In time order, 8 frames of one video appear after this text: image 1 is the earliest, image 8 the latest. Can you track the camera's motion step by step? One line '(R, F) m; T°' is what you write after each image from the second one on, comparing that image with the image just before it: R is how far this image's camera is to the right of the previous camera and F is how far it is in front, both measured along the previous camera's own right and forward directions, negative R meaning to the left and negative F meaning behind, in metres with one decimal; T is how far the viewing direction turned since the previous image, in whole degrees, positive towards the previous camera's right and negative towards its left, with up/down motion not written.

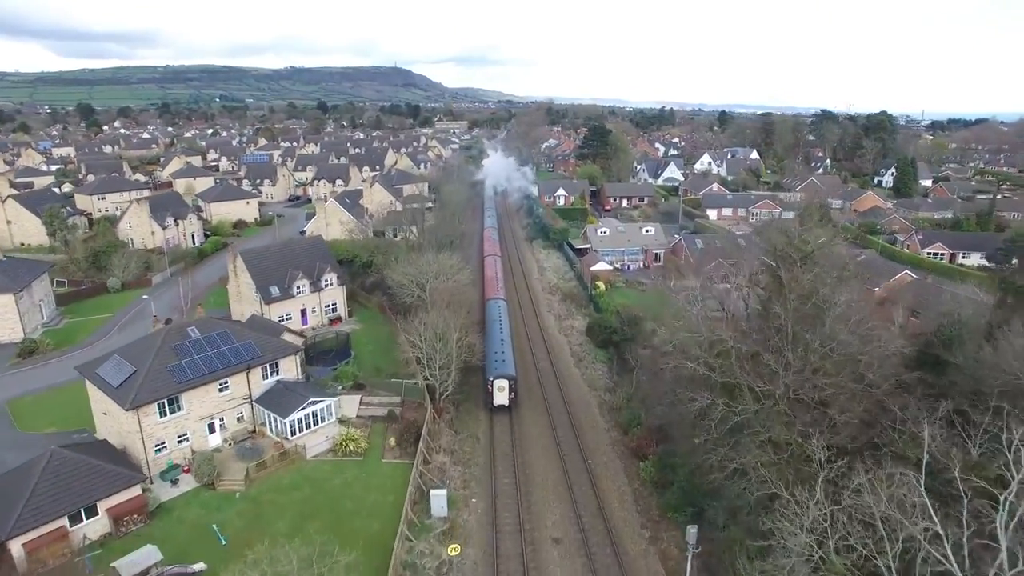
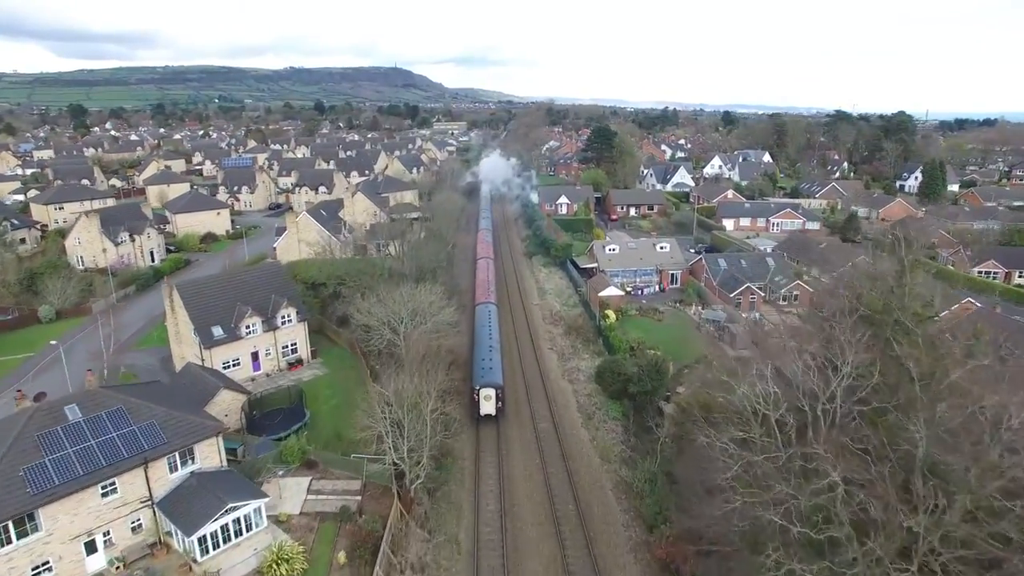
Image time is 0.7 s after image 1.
(+0.3, +6.2) m; 0°
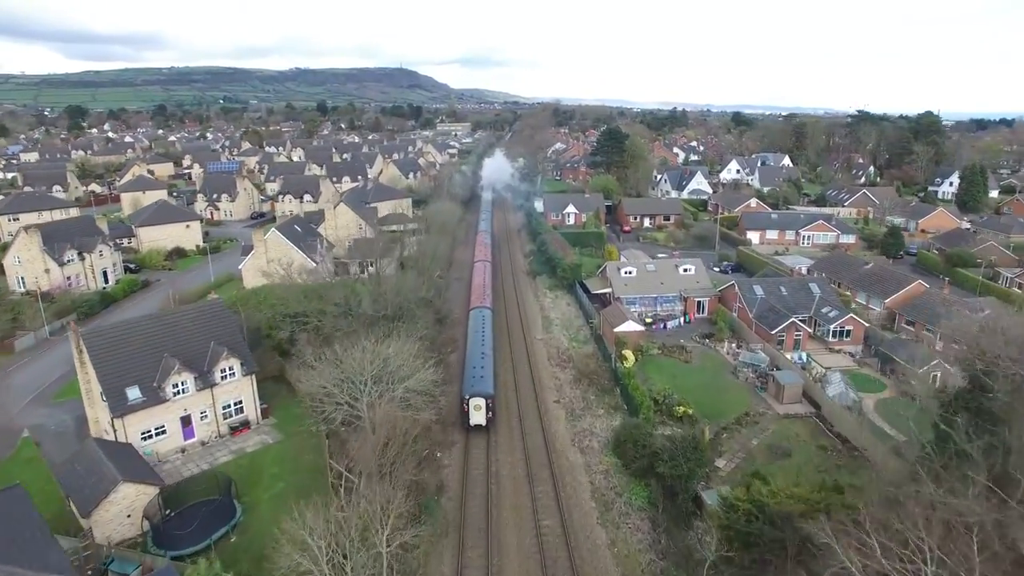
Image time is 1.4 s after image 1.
(+0.3, +6.3) m; 0°
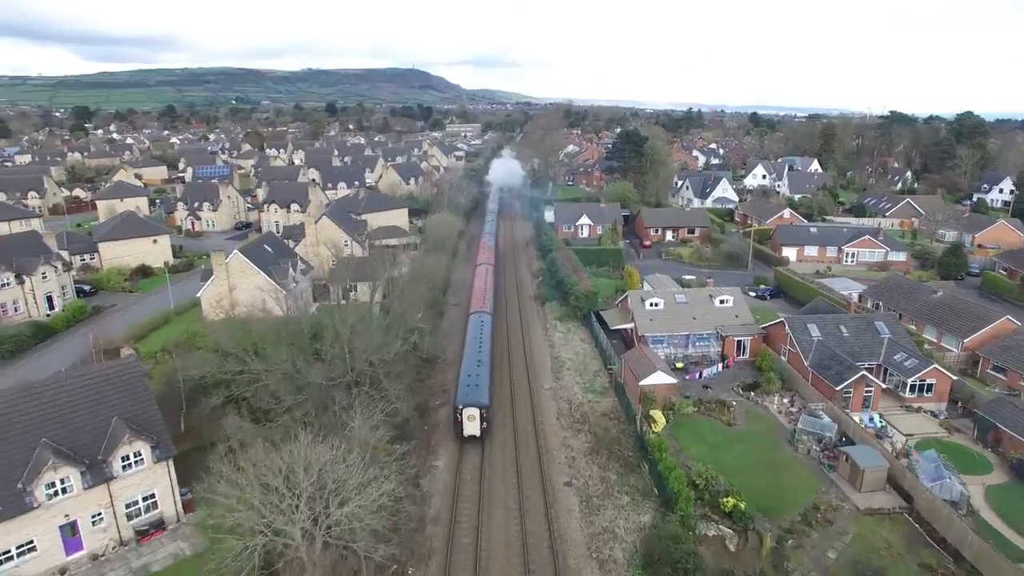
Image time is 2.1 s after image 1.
(+0.4, +6.3) m; -1°
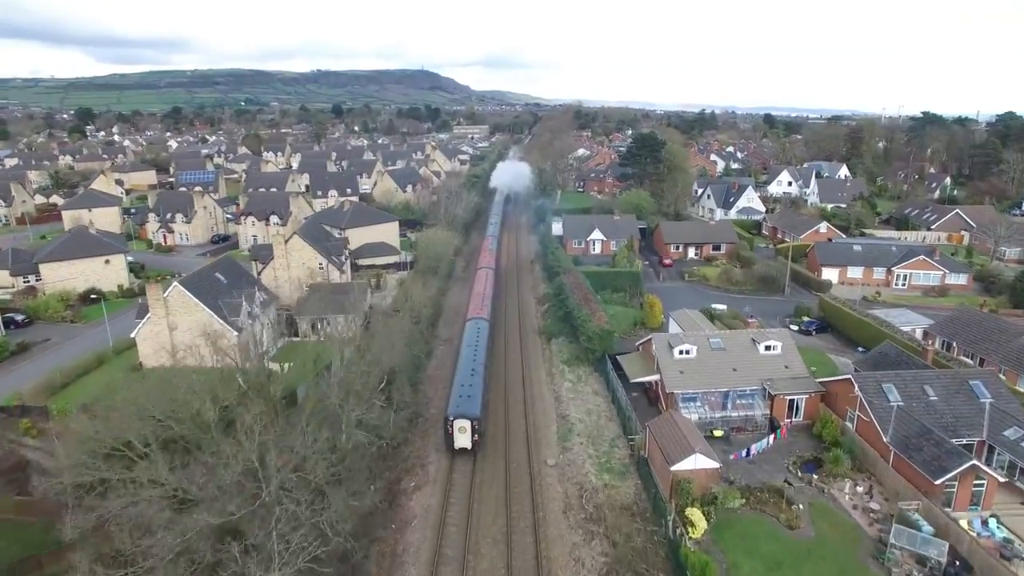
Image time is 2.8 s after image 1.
(+0.5, +6.4) m; -1°
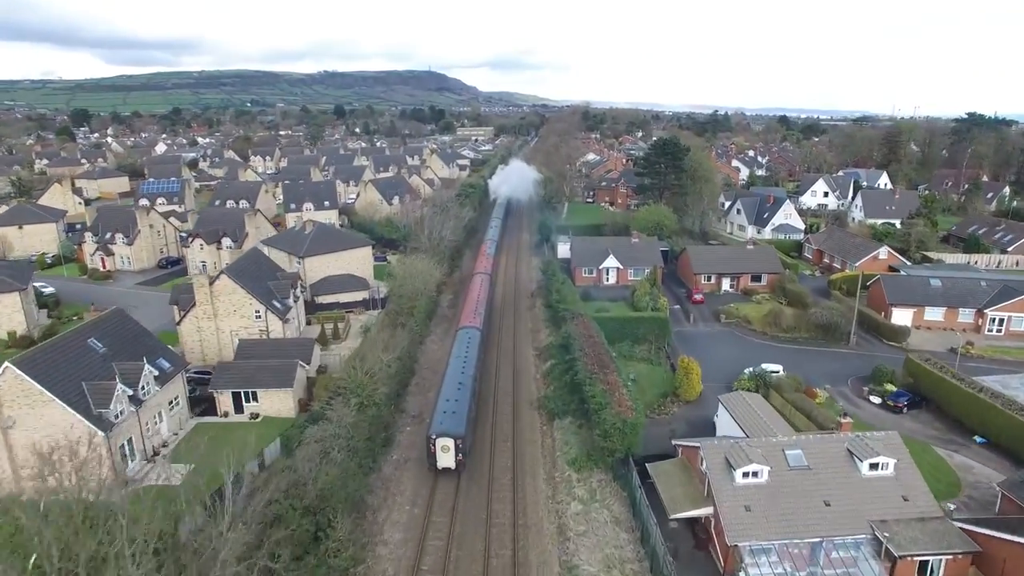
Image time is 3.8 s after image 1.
(+0.7, +9.1) m; -1°
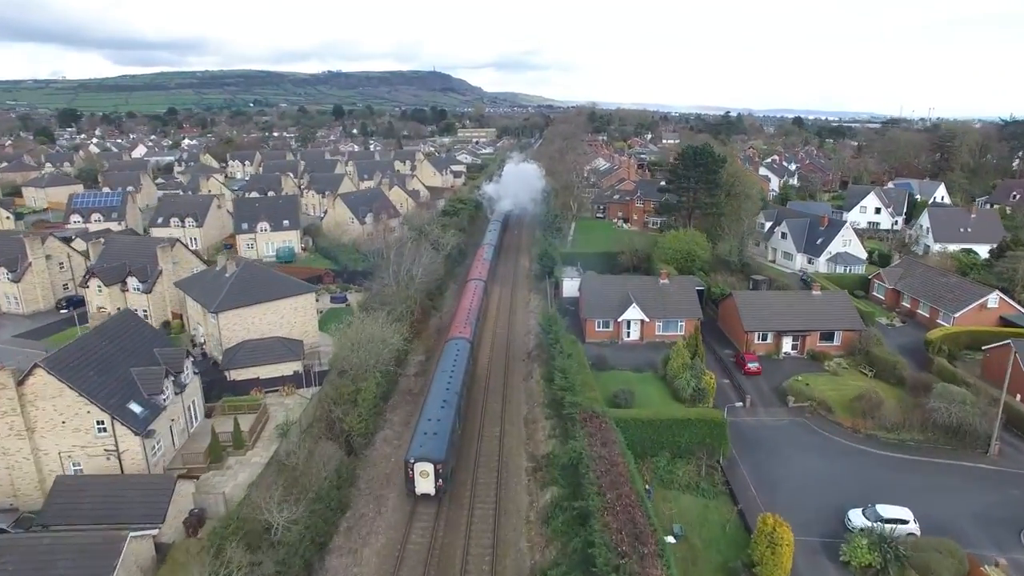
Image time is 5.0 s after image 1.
(+0.8, +11.0) m; 0°
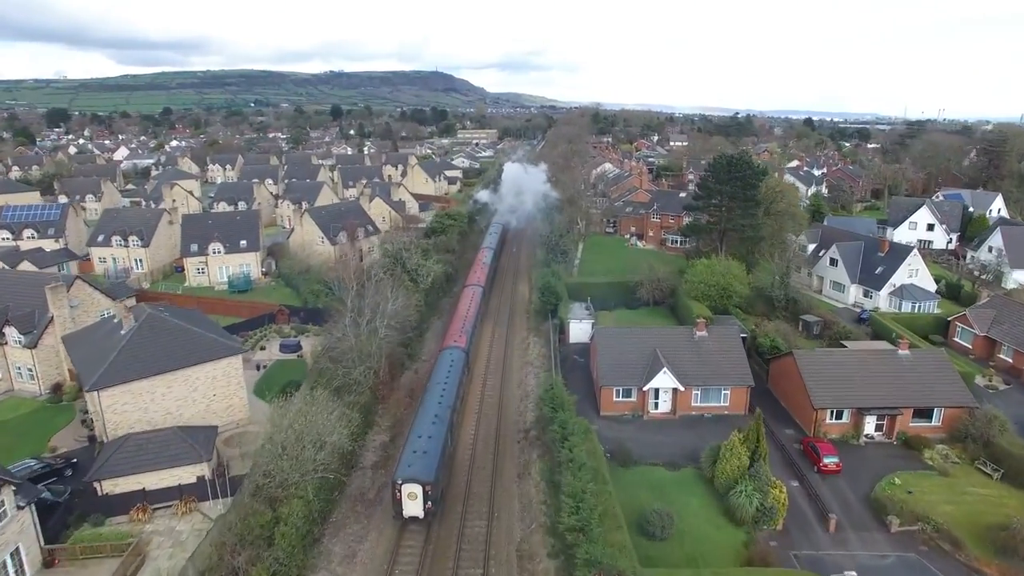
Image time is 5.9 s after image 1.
(+0.4, +8.4) m; 0°
